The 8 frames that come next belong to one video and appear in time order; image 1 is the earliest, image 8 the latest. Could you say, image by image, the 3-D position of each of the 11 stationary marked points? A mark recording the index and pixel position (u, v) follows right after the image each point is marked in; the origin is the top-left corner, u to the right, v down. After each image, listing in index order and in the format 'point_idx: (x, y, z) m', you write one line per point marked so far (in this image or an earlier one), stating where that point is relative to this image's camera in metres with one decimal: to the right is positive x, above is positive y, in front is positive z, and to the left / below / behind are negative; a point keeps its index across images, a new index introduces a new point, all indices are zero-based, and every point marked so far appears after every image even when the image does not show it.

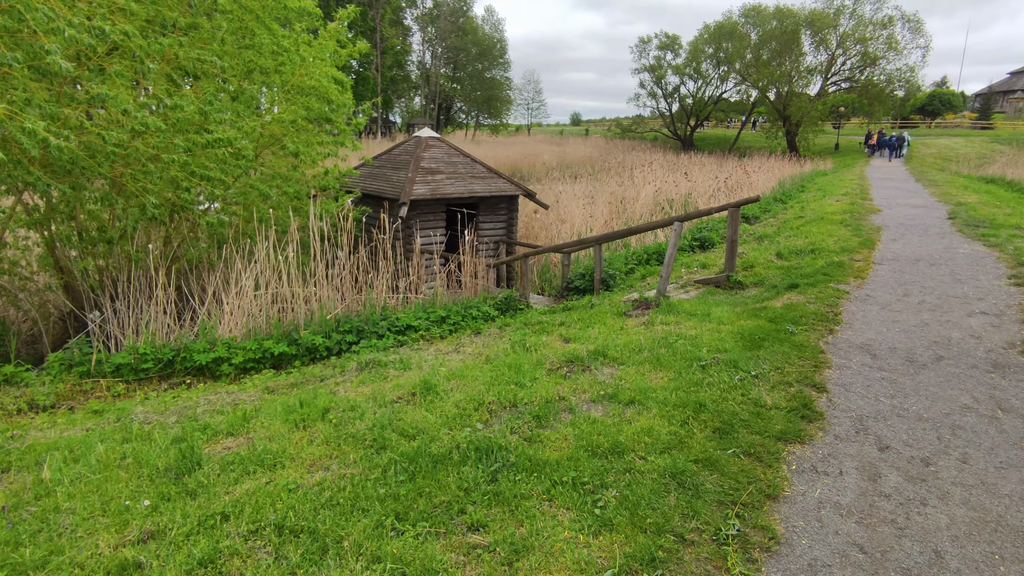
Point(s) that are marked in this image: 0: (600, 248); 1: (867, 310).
0: (+1.4, +0.6, +9.0) m
1: (+3.4, -0.2, +5.4) m
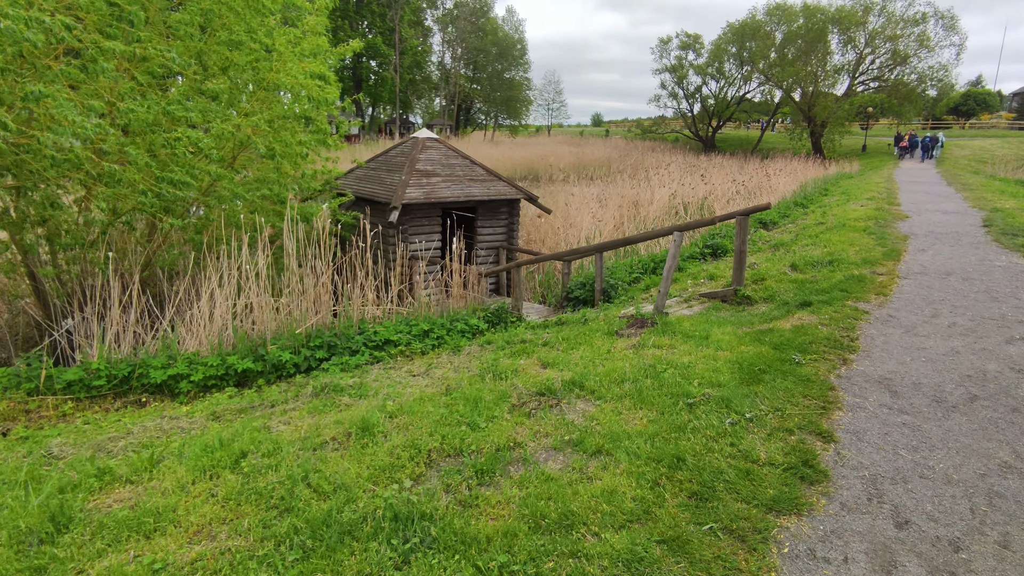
0: (+1.3, +0.5, +8.4) m
1: (+3.2, -0.4, +4.8) m
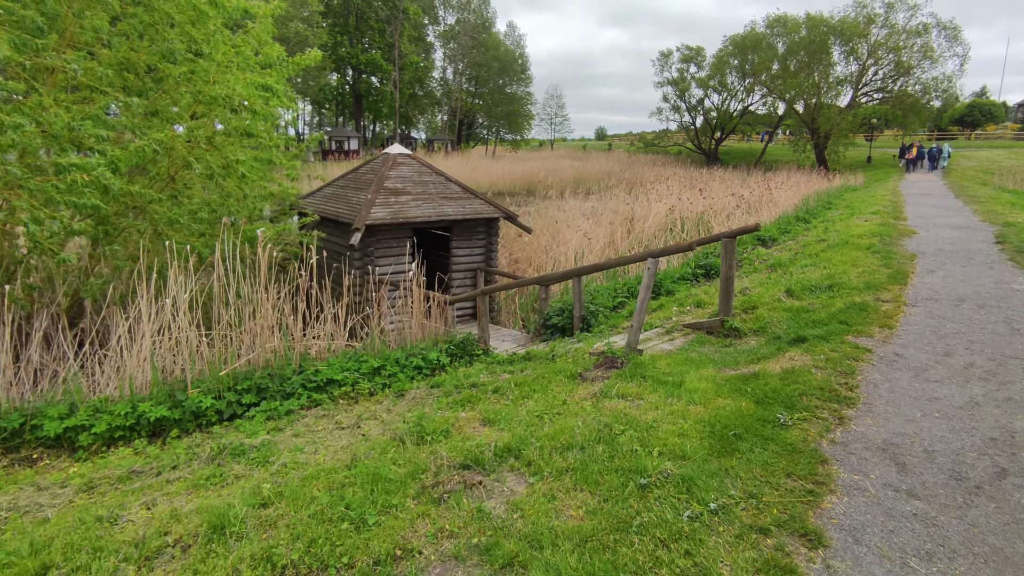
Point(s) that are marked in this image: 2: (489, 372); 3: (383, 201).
0: (+0.9, +0.1, +7.8) m
1: (+2.8, -0.7, +4.0) m
2: (-0.2, -0.8, +5.5) m
3: (-2.0, +1.3, +8.6) m
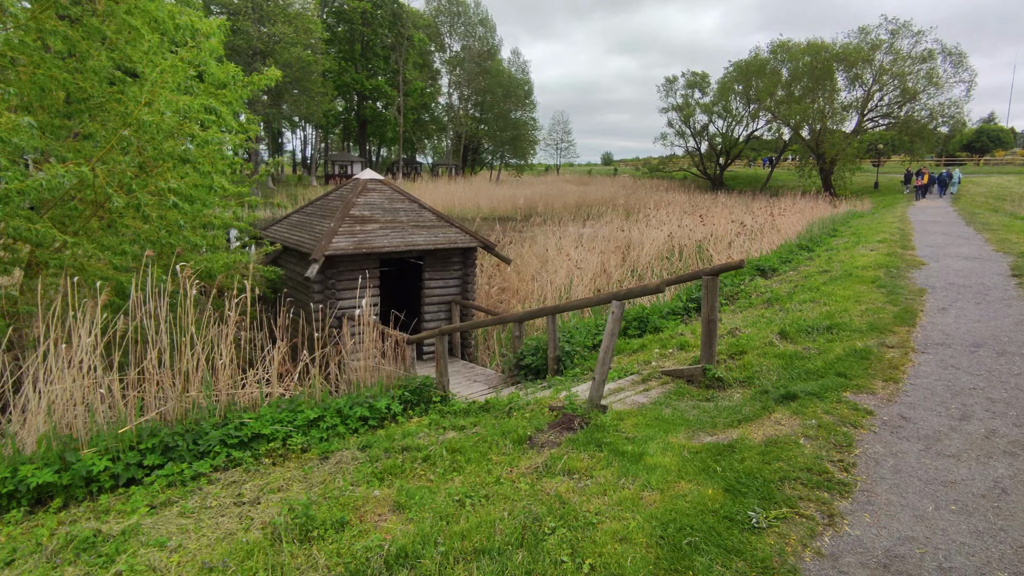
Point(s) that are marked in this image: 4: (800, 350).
0: (+0.5, -0.4, +7.1) m
1: (+2.3, -1.0, +3.3) m
2: (-0.7, -1.2, +4.8) m
3: (-2.4, +0.8, +8.0) m
4: (+2.8, -0.6, +5.5) m
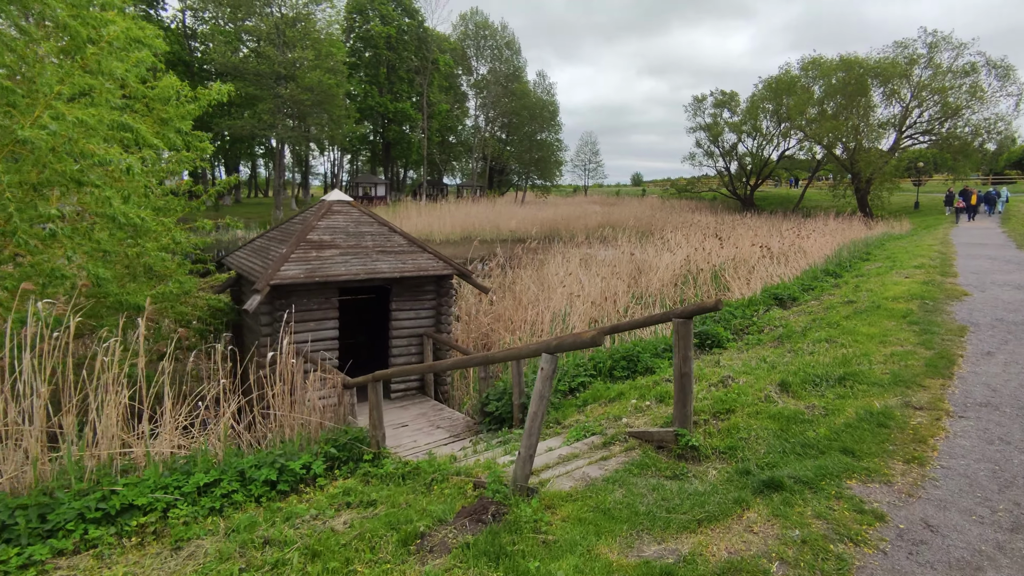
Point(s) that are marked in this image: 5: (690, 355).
0: (+0.1, -0.8, +6.2) m
1: (+1.7, -1.3, +2.3) m
2: (-1.2, -1.5, +3.9) m
3: (-2.7, +0.4, +7.2) m
4: (+2.3, -1.0, +4.4) m
5: (+1.3, -0.5, +4.1) m
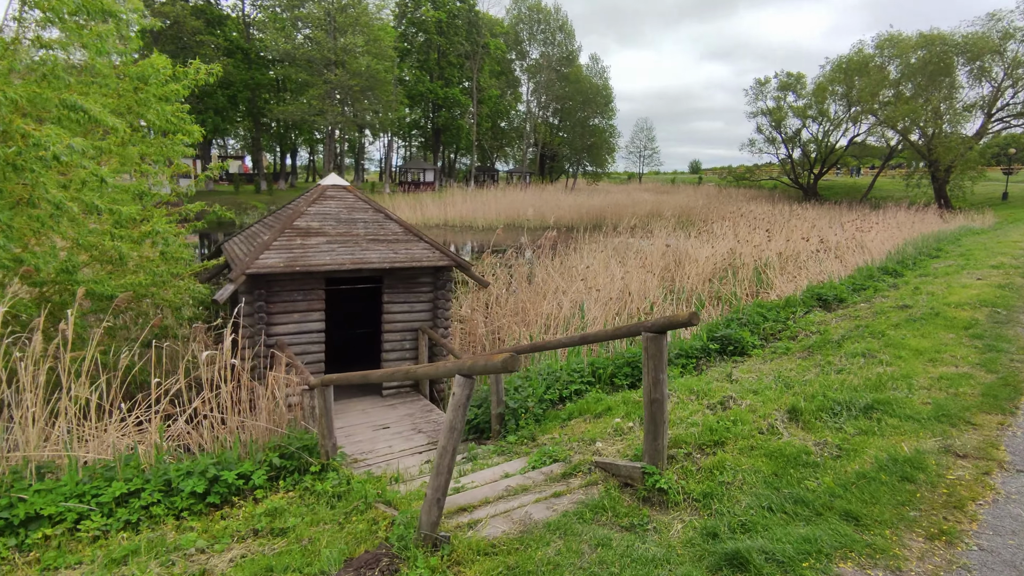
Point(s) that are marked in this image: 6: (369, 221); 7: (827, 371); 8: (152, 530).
0: (-0.1, -0.7, +5.5) m
1: (+1.1, -1.4, +1.5) m
2: (-1.7, -1.5, +3.4) m
3: (-2.8, +0.6, +6.8) m
4: (+1.9, -1.0, +3.6) m
5: (+0.9, -0.5, +3.3) m
6: (-1.9, +0.9, +7.6) m
7: (+3.0, -0.8, +5.2) m
8: (-2.4, -1.6, +3.7) m
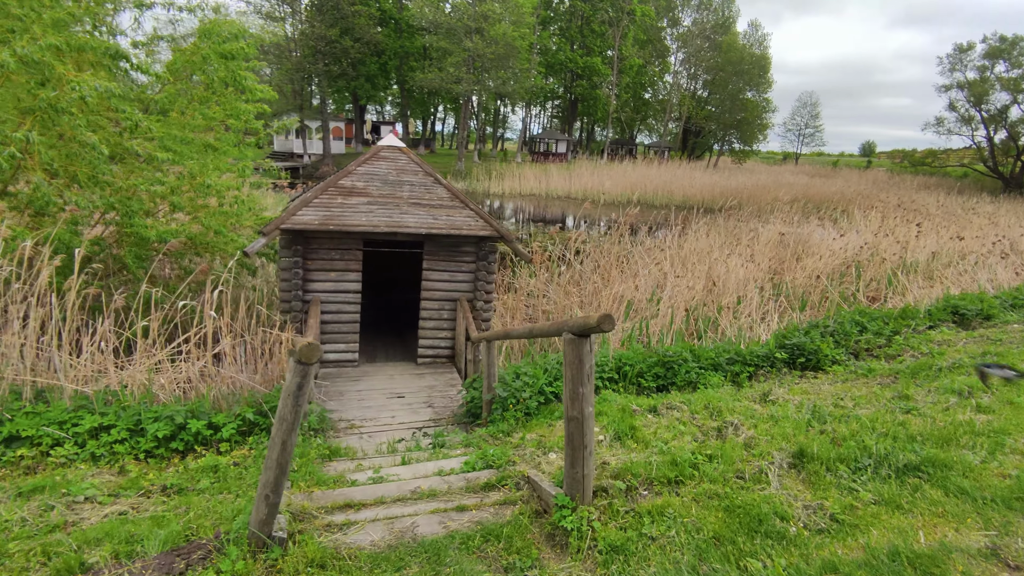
0: (-0.1, -0.5, +5.0) m
1: (0.0, -1.4, +0.9) m
2: (-2.2, -1.2, +3.4) m
3: (-2.3, +1.1, +6.9) m
4: (+1.3, -1.1, +2.7) m
5: (+0.4, -0.5, +2.6) m
6: (-1.3, +1.4, +7.4) m
7: (+2.8, -0.9, +4.0) m
8: (-2.9, -1.2, +3.9) m
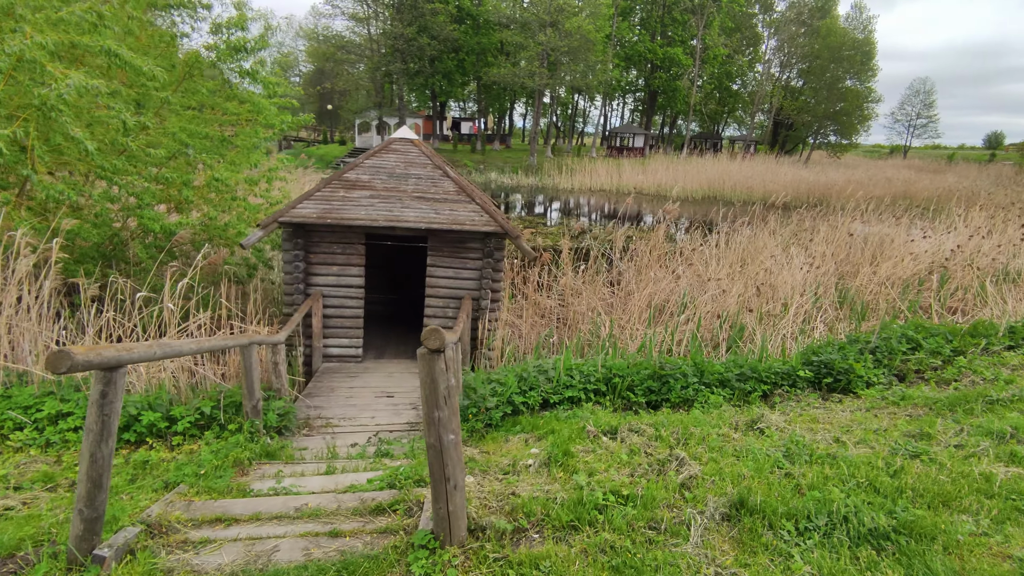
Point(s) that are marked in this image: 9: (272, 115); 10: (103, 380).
0: (-0.4, -0.5, +4.7) m
1: (-0.9, -1.4, +0.6) m
2: (-2.7, -1.2, +3.4) m
3: (-2.3, +1.1, +6.8) m
4: (+0.7, -1.1, +2.1) m
5: (-0.3, -0.5, +2.3) m
6: (-1.2, +1.4, +7.2) m
7: (+2.3, -0.9, +3.3) m
8: (-3.3, -1.2, +3.9) m
9: (-3.4, +2.5, +8.0) m
10: (-1.5, -0.3, +2.1) m
